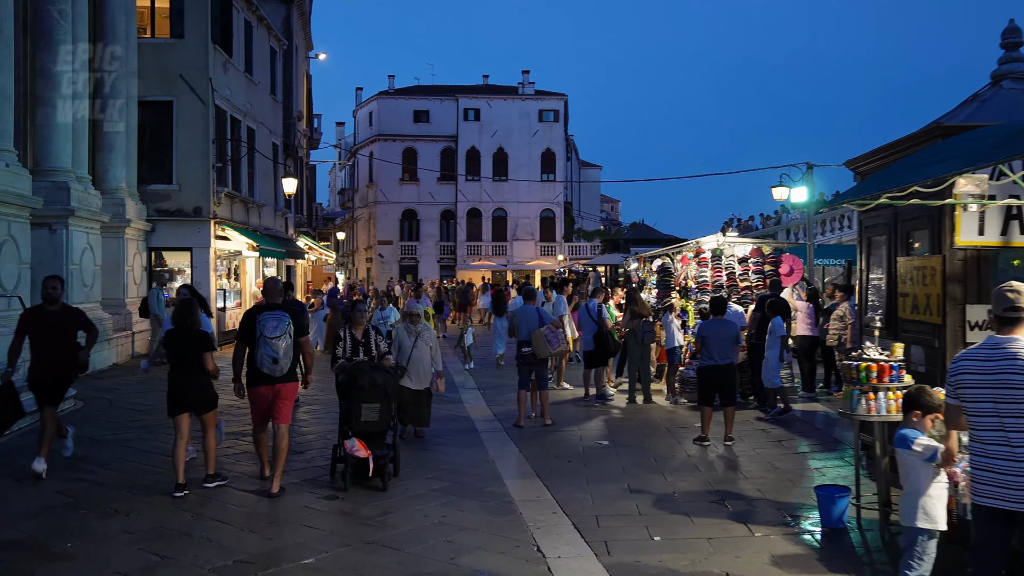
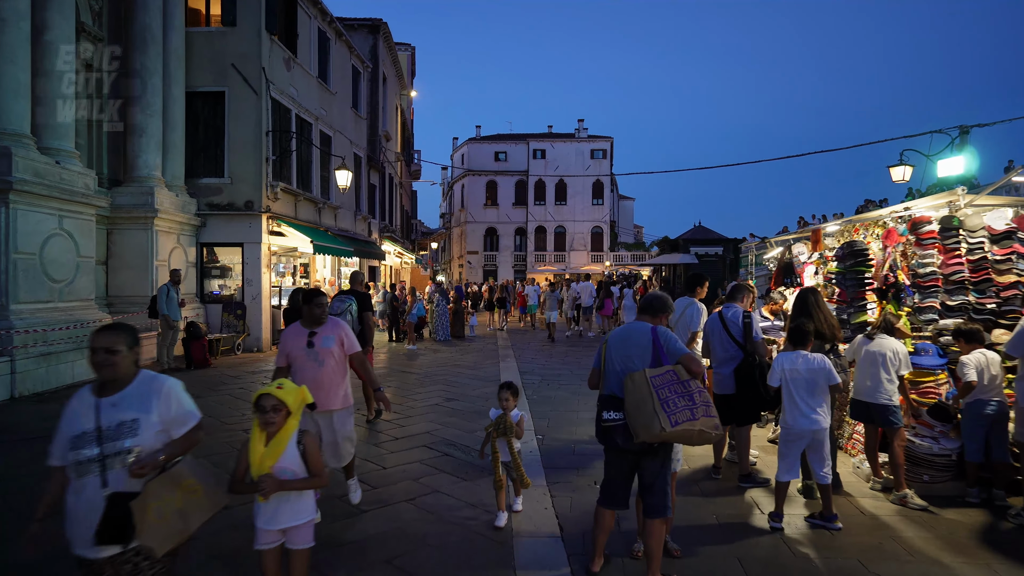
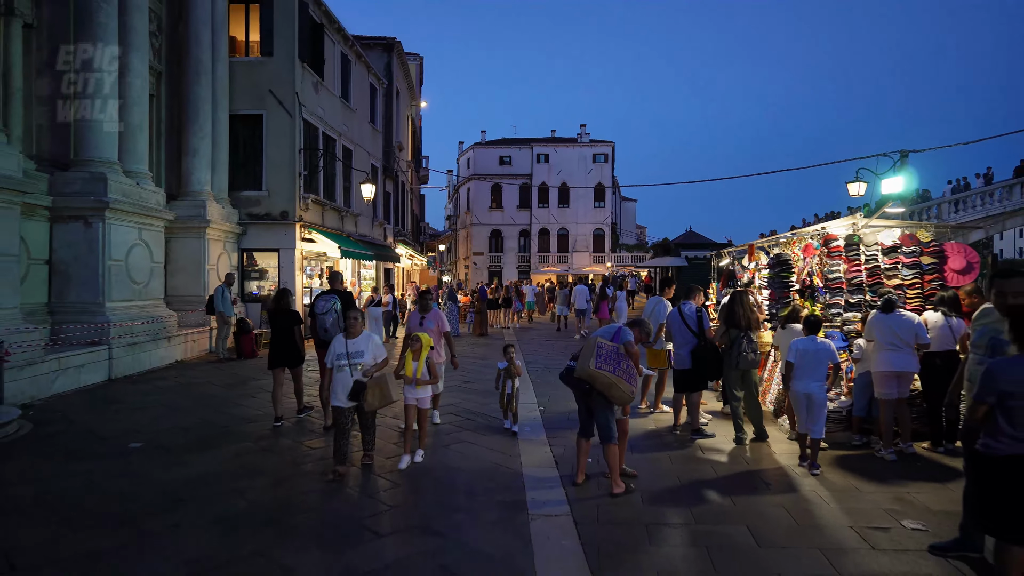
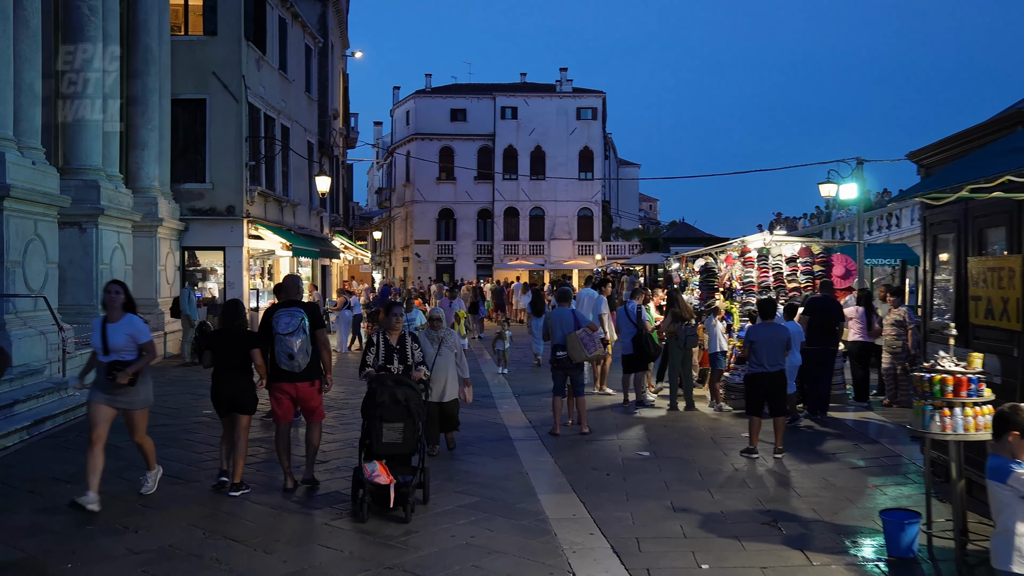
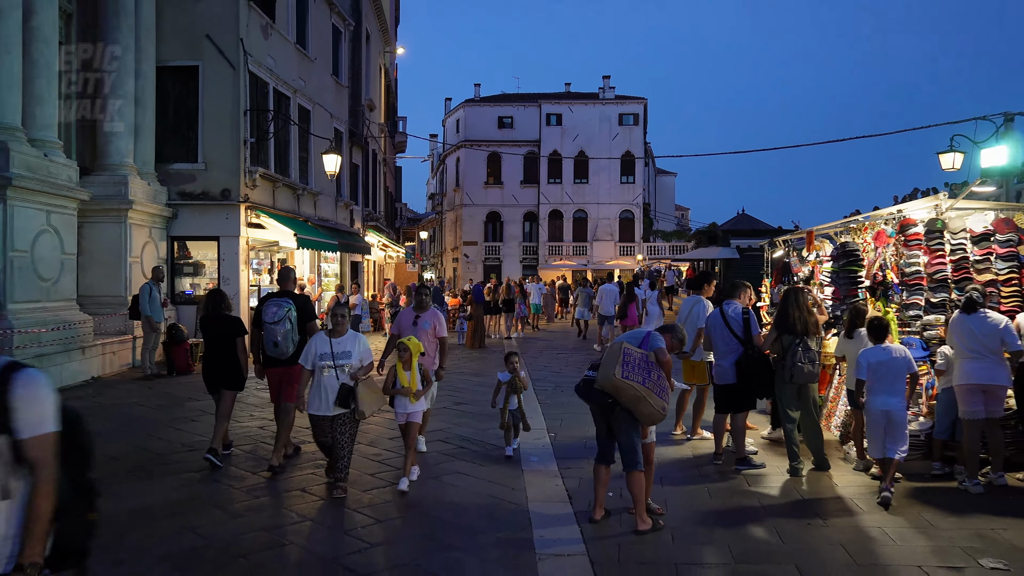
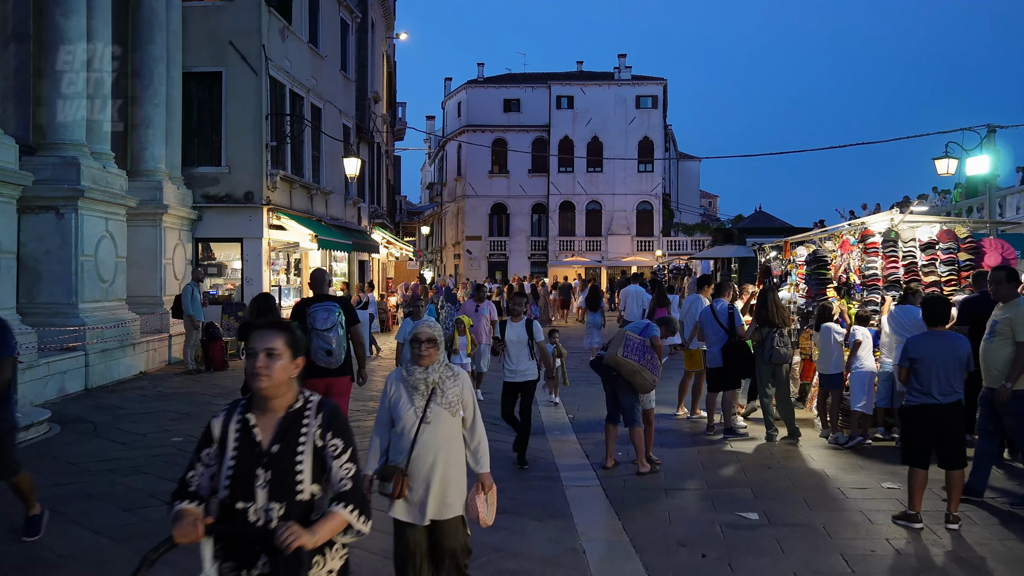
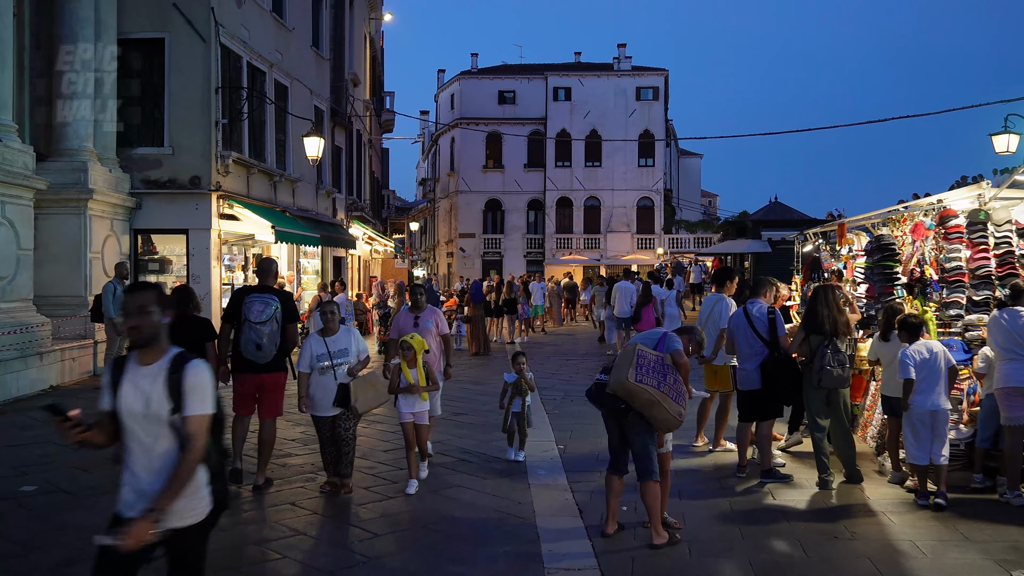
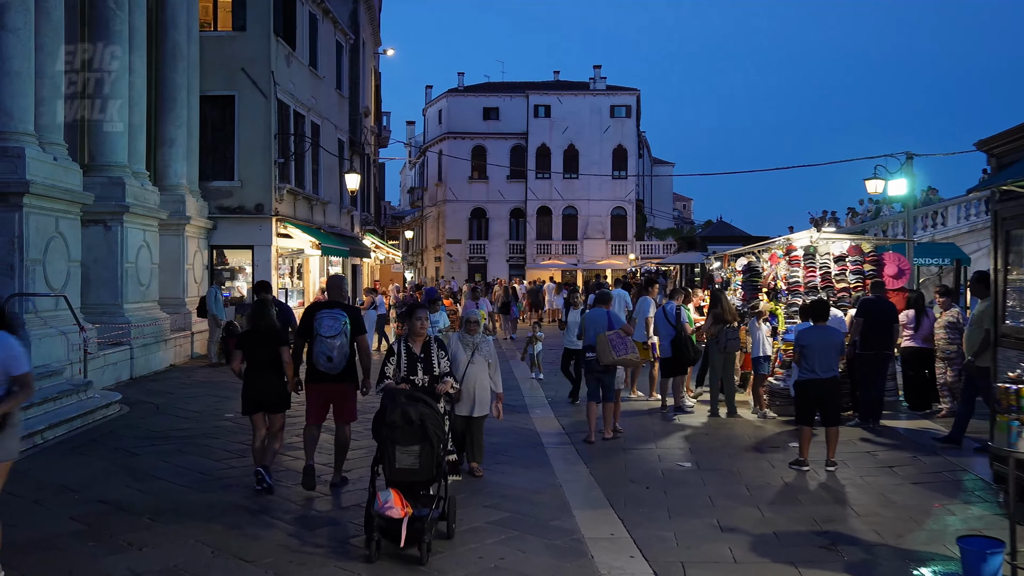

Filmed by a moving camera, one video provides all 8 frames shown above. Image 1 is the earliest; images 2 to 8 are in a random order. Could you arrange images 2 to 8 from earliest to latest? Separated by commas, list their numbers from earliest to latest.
4, 8, 6, 7, 5, 3, 2
